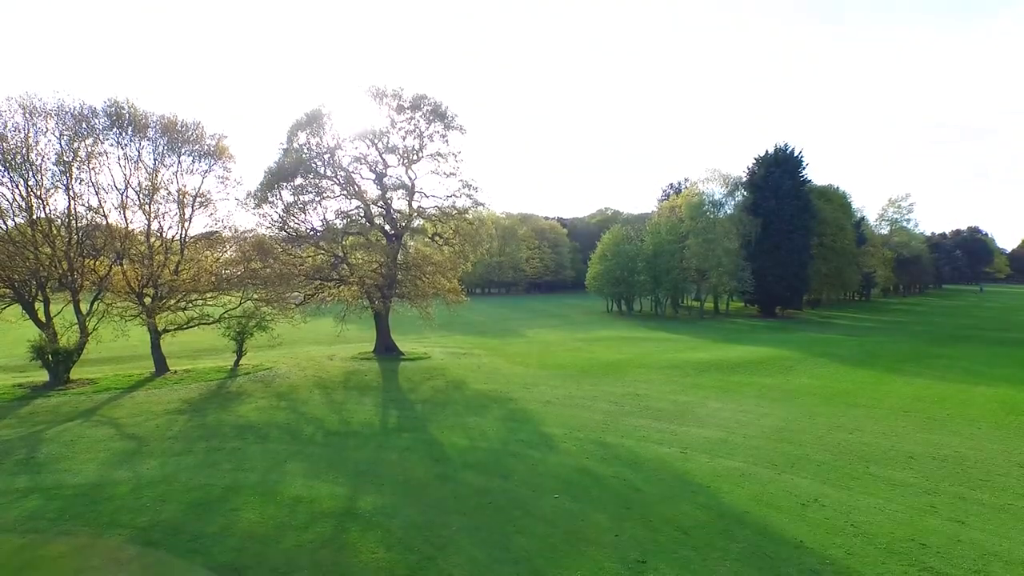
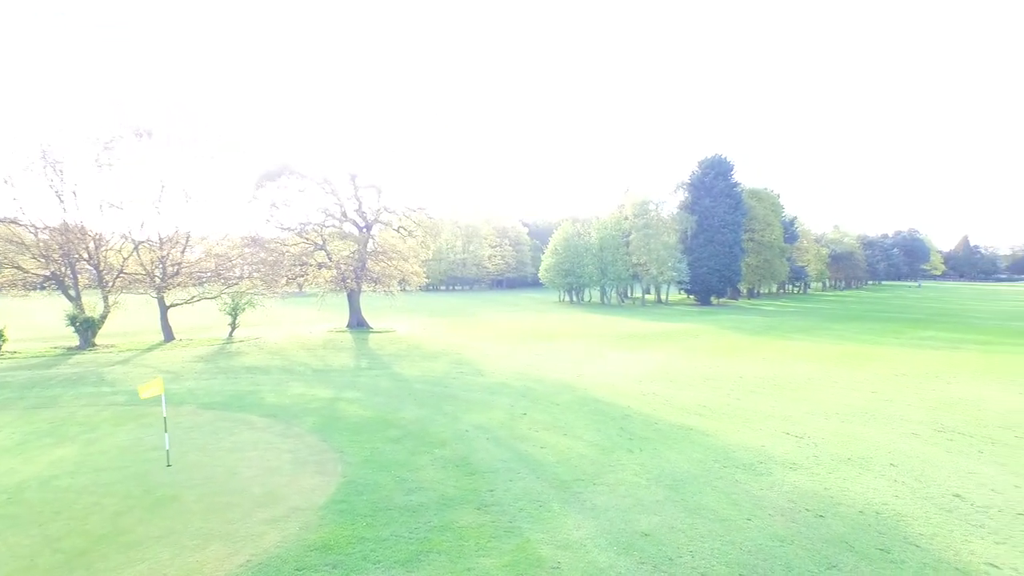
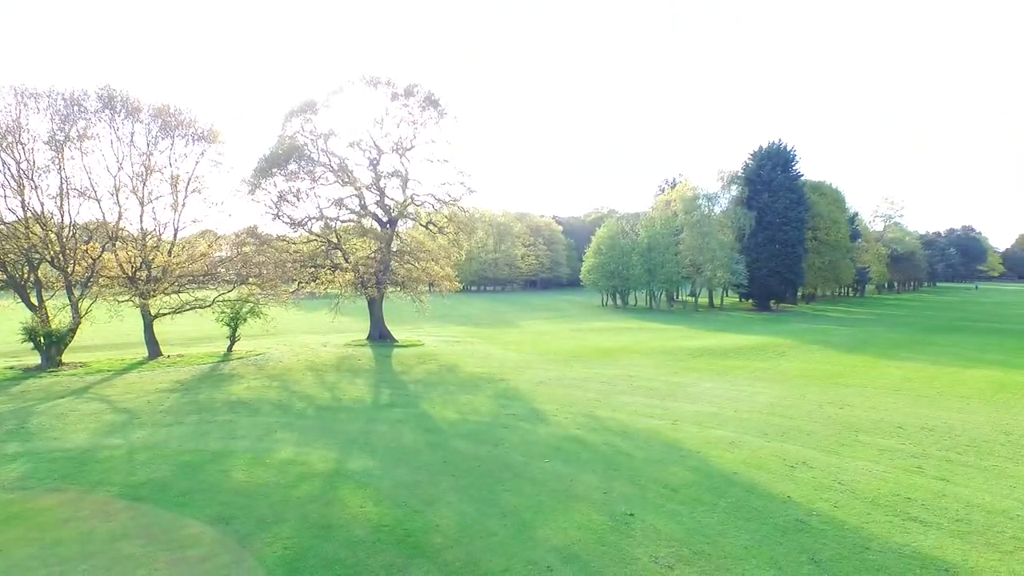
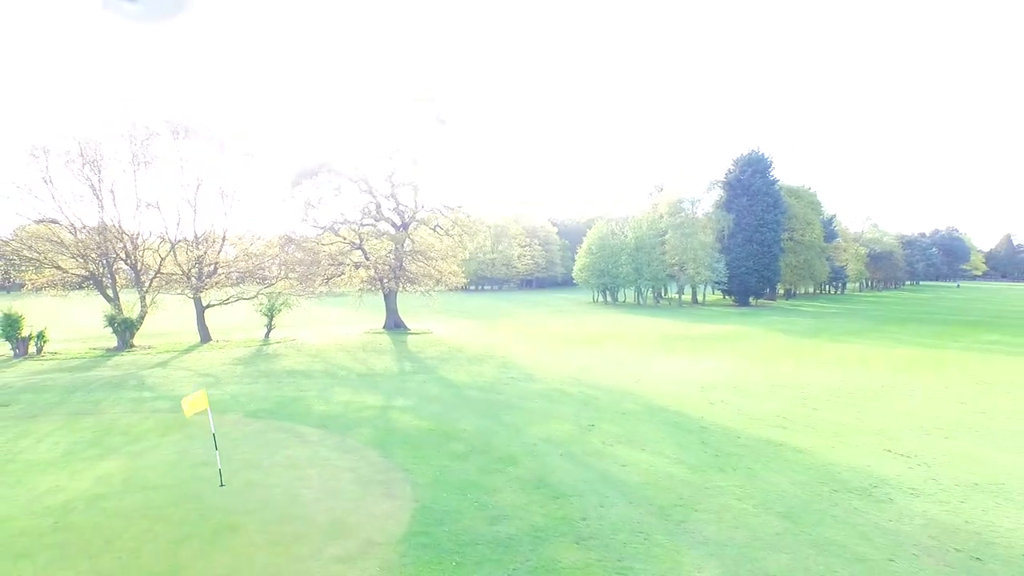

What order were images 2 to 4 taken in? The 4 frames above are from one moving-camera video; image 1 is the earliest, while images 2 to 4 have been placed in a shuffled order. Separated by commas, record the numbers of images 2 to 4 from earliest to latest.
3, 4, 2
